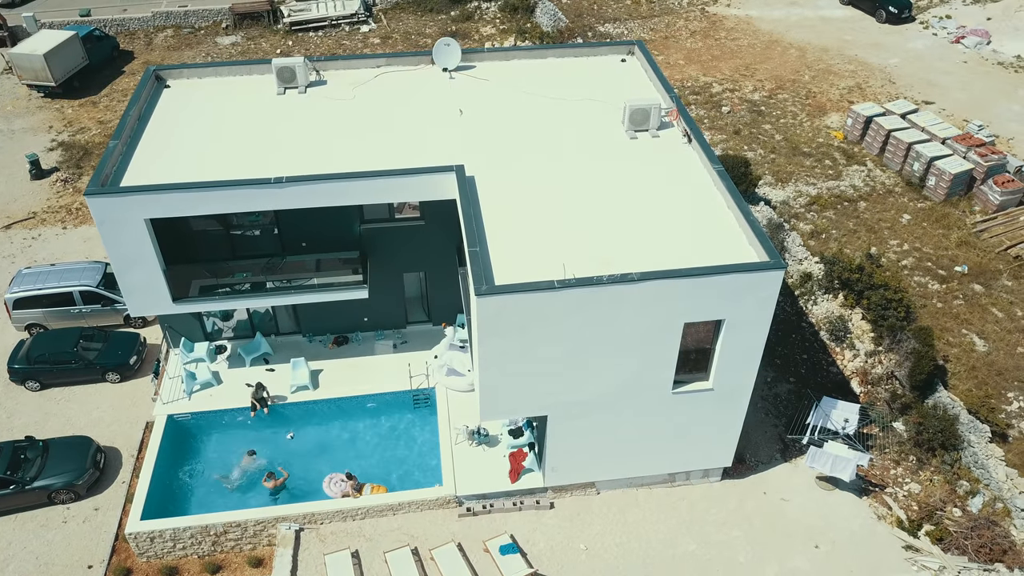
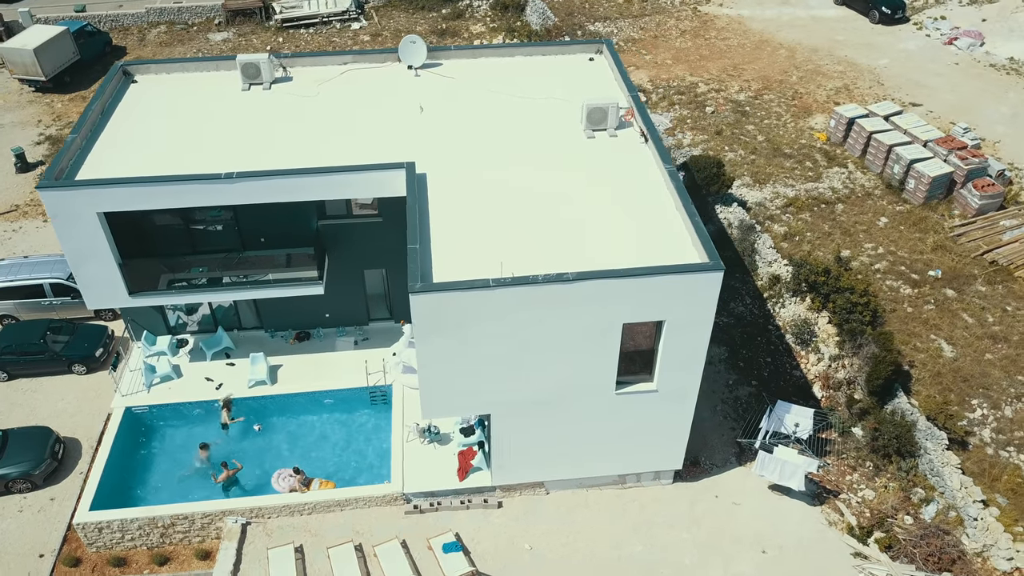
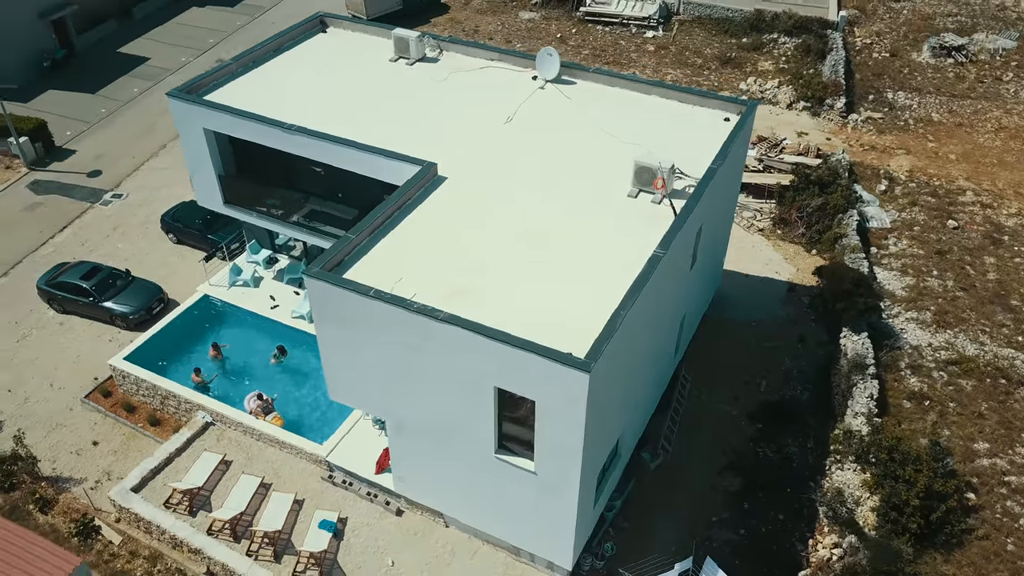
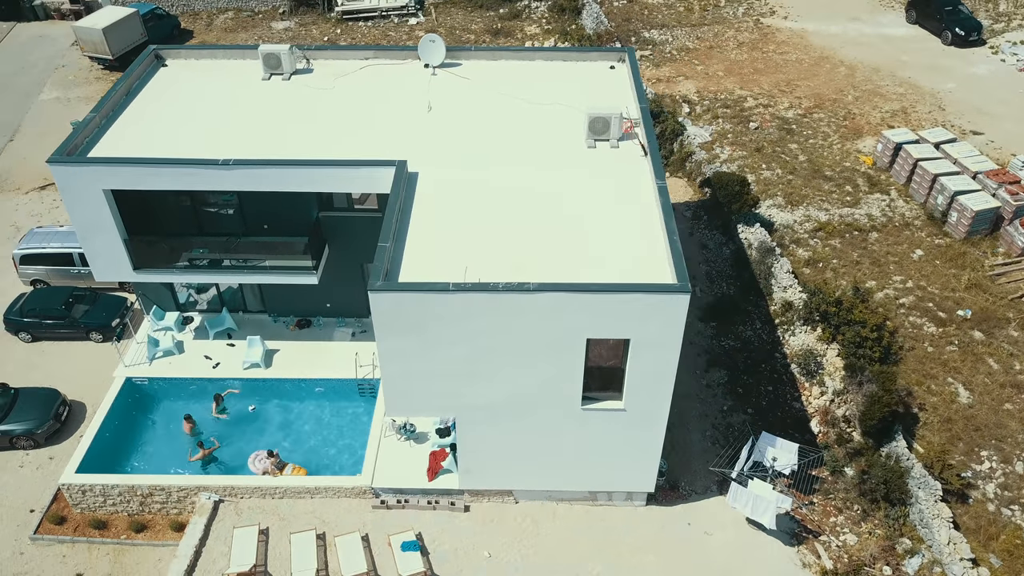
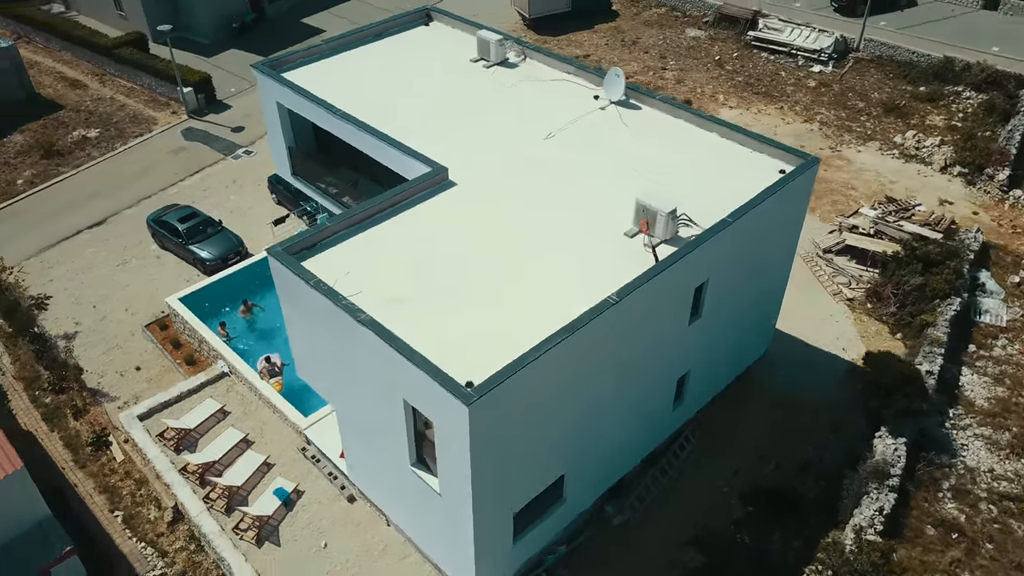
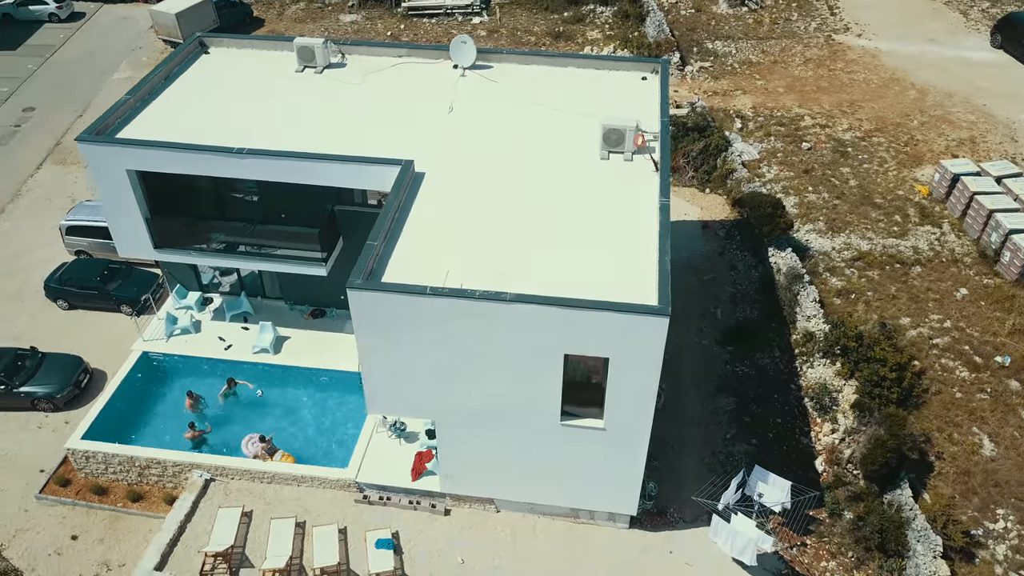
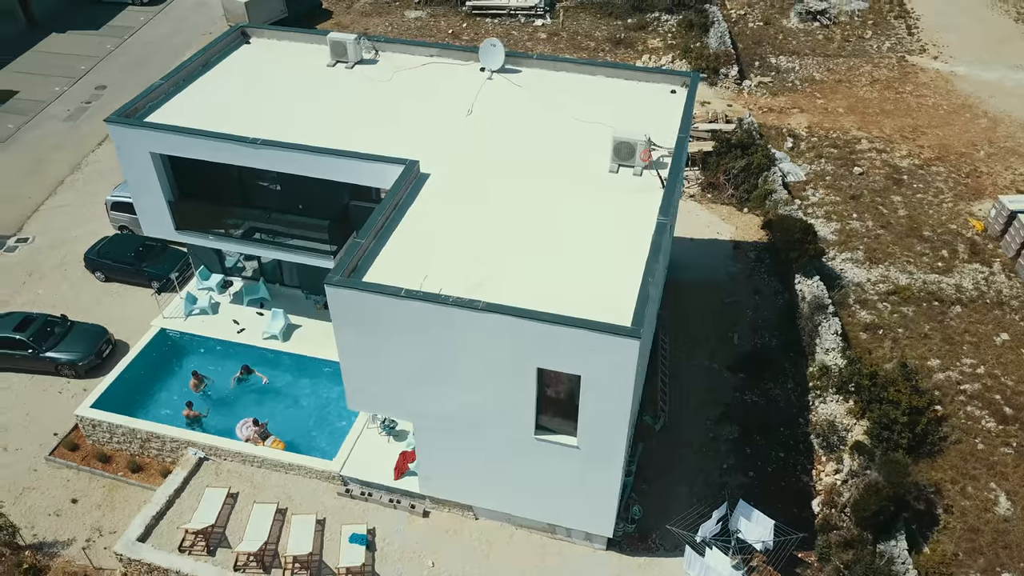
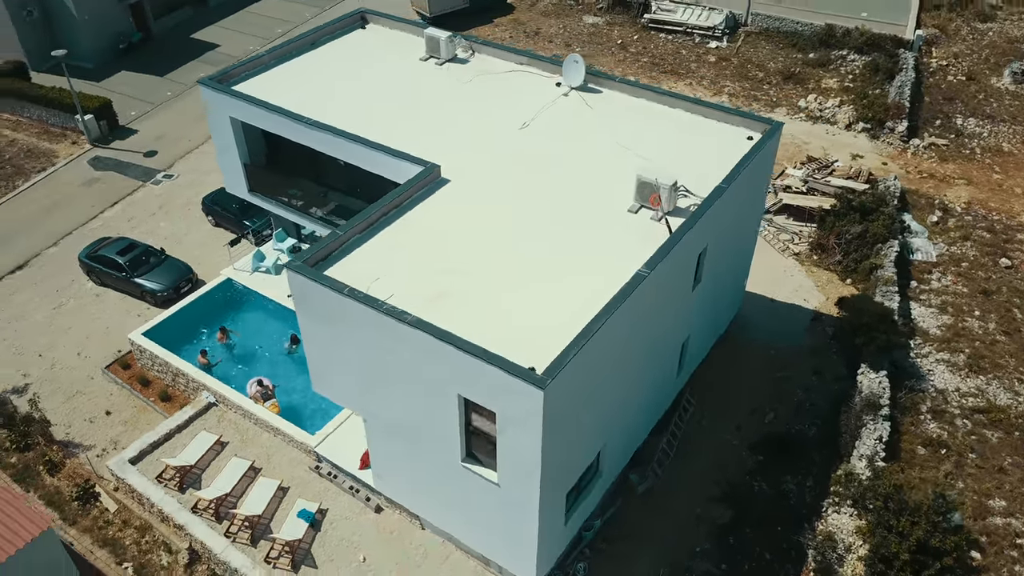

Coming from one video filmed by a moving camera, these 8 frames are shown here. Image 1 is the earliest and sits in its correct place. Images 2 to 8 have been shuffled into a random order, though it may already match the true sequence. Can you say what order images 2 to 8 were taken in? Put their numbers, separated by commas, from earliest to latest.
2, 4, 6, 7, 3, 8, 5
